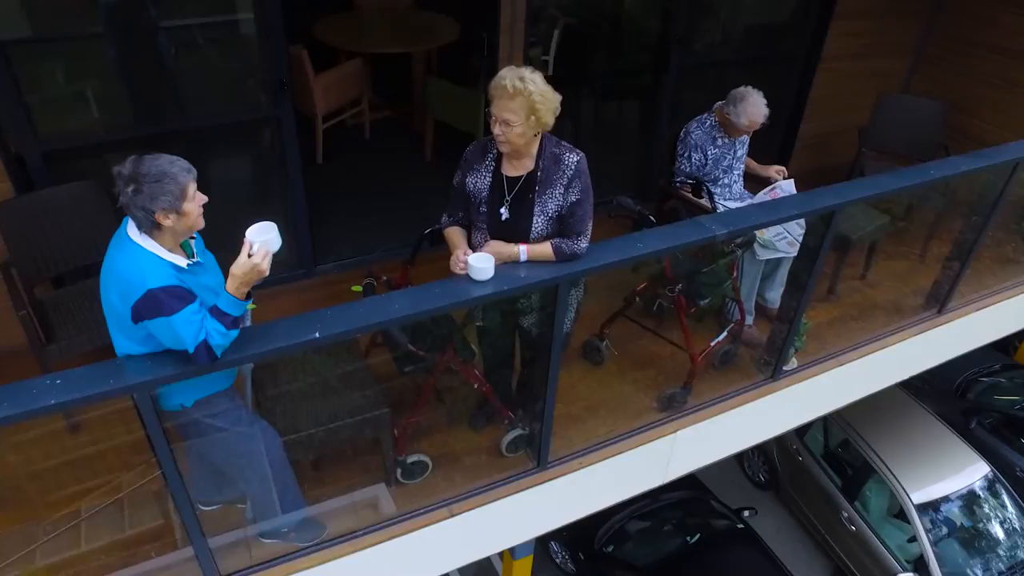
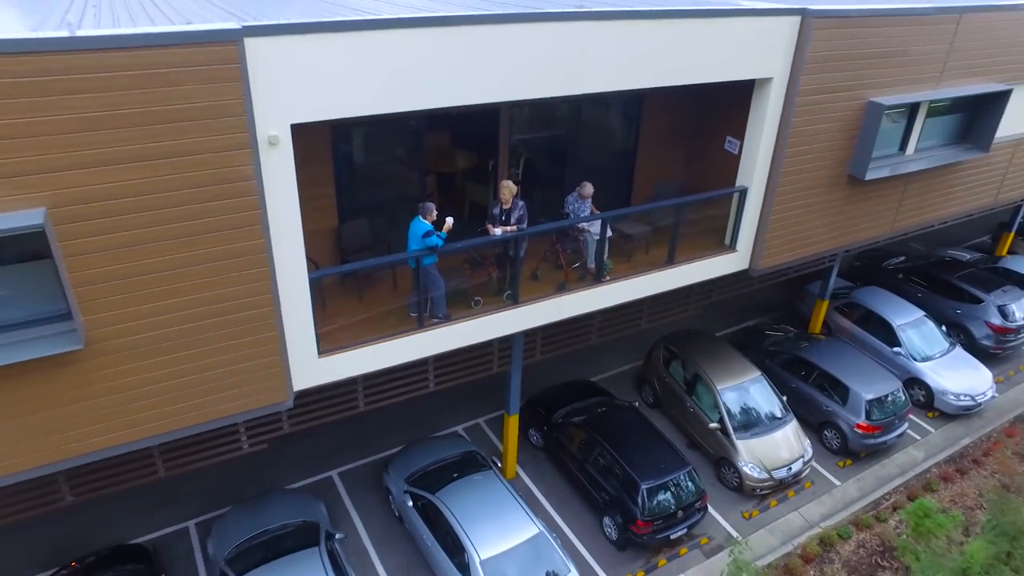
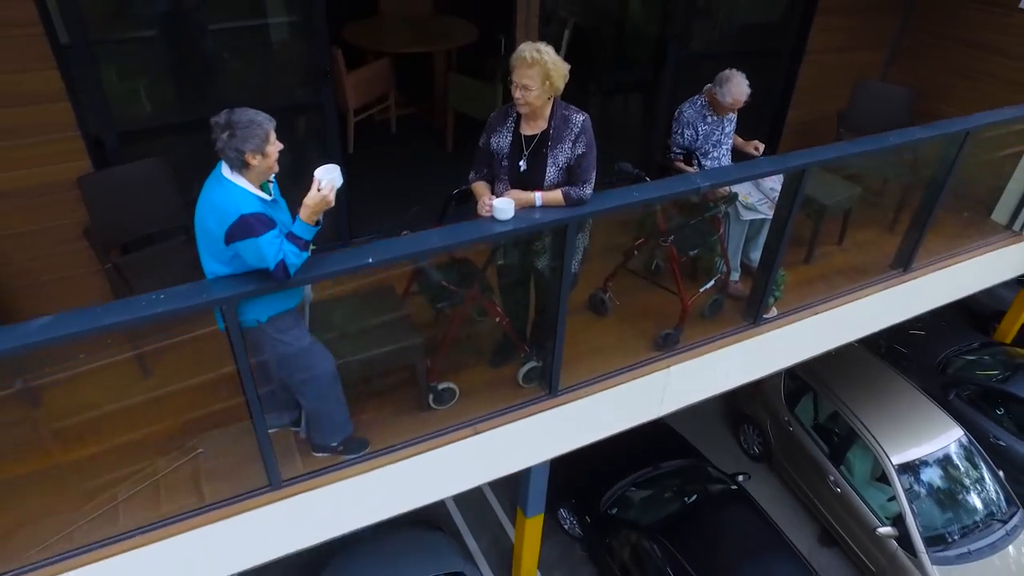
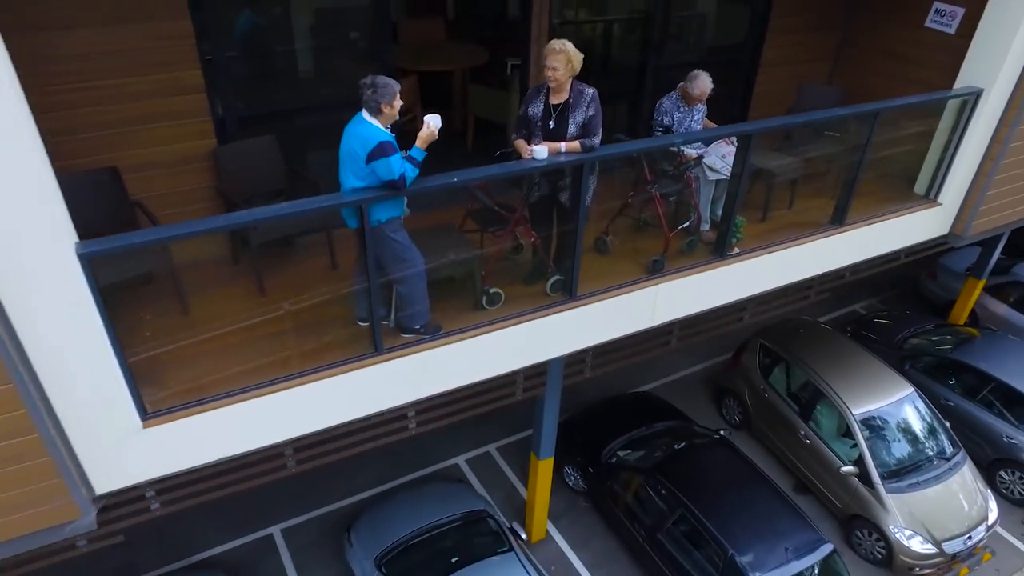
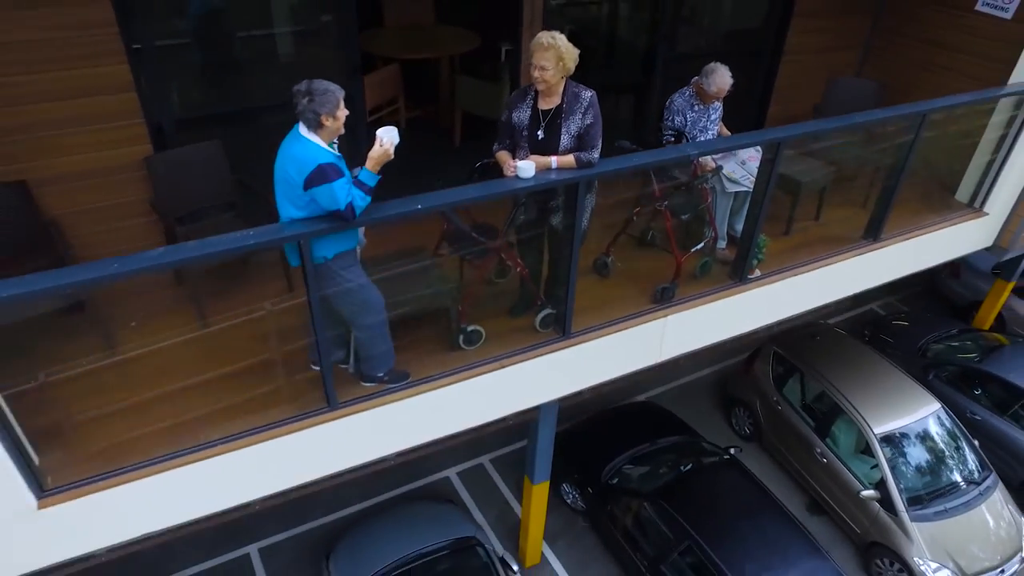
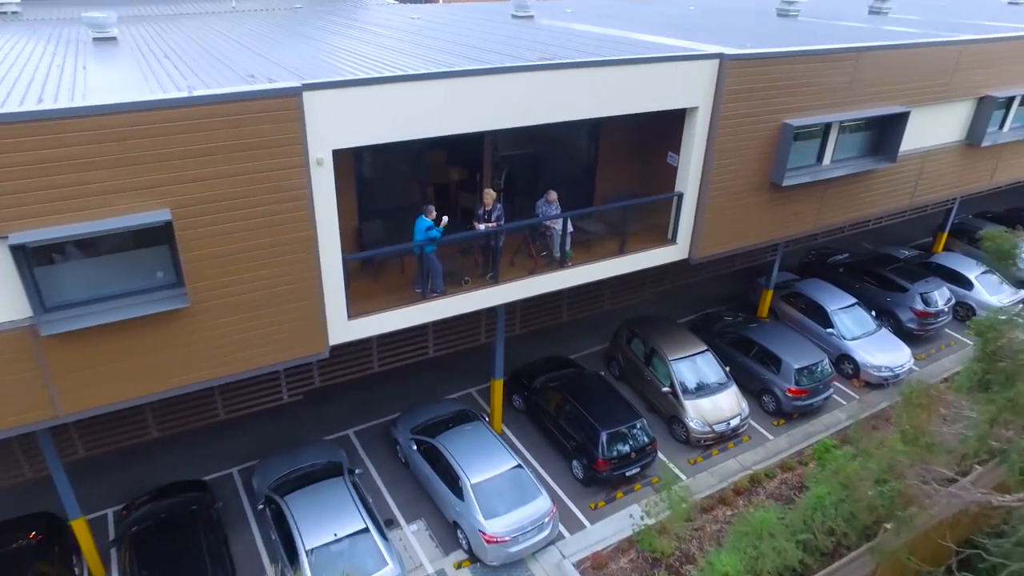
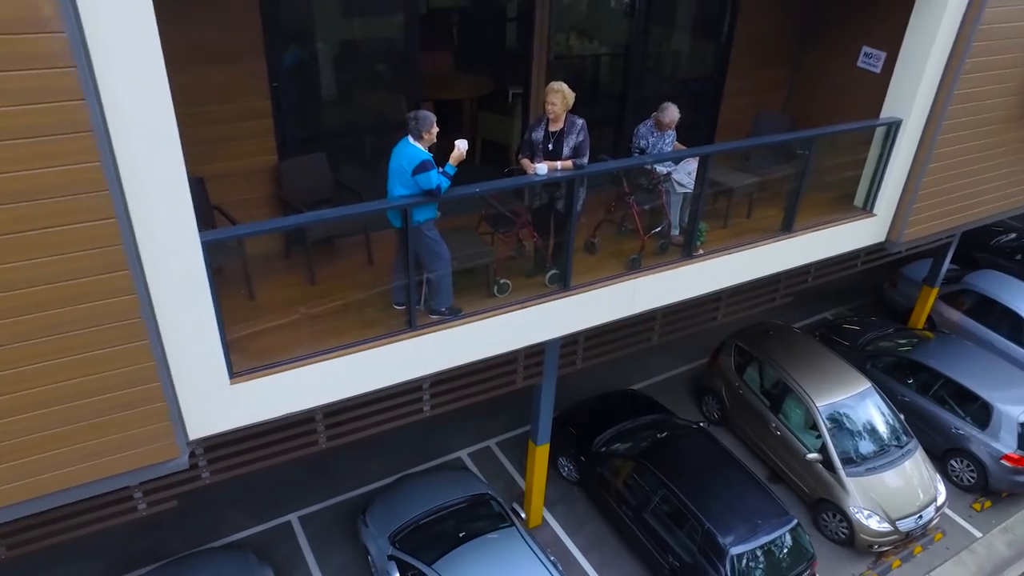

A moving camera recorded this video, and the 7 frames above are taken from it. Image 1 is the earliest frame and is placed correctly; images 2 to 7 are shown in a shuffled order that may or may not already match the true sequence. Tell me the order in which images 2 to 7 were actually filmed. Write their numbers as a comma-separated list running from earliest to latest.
3, 5, 4, 7, 2, 6
